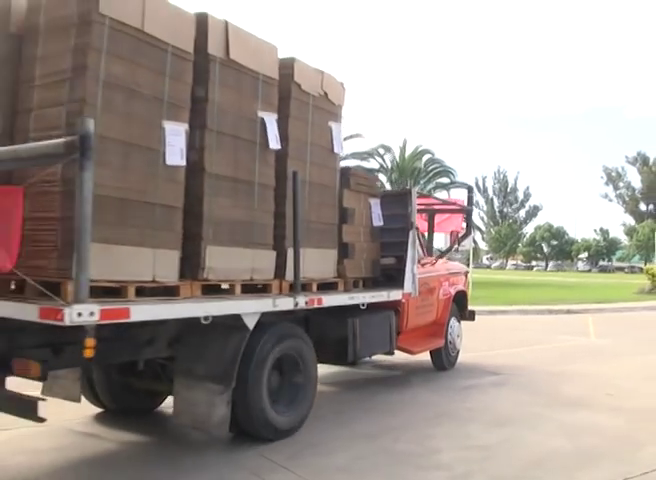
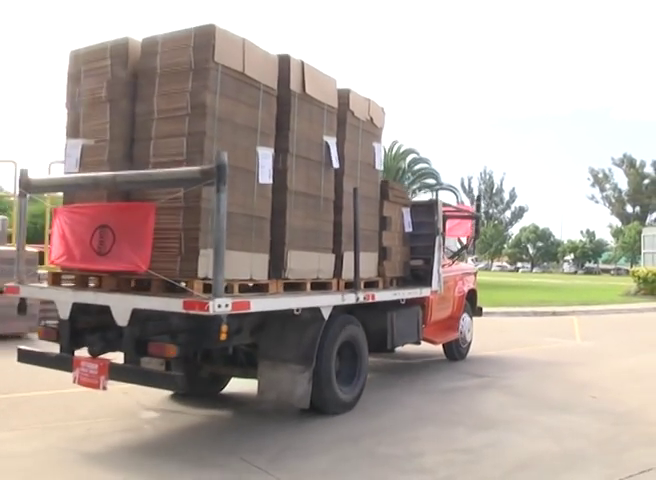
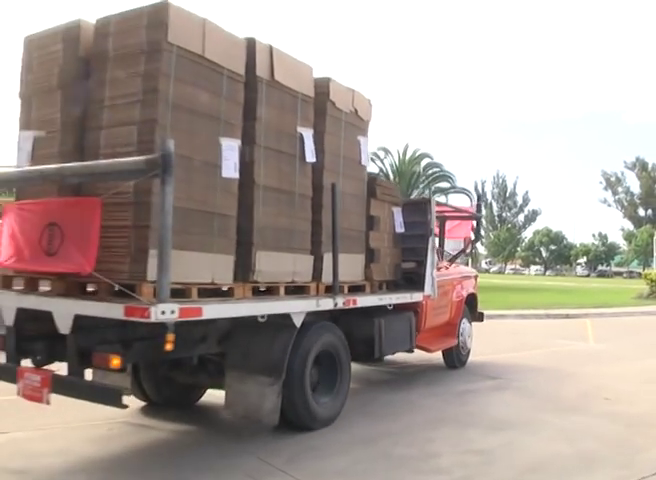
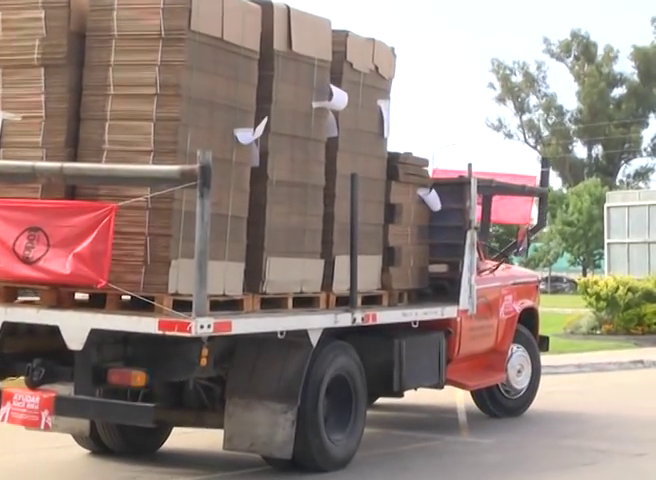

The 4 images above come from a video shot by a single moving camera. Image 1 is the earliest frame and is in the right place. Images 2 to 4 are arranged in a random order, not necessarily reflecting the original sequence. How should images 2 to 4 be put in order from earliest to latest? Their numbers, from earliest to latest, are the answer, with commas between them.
3, 2, 4
